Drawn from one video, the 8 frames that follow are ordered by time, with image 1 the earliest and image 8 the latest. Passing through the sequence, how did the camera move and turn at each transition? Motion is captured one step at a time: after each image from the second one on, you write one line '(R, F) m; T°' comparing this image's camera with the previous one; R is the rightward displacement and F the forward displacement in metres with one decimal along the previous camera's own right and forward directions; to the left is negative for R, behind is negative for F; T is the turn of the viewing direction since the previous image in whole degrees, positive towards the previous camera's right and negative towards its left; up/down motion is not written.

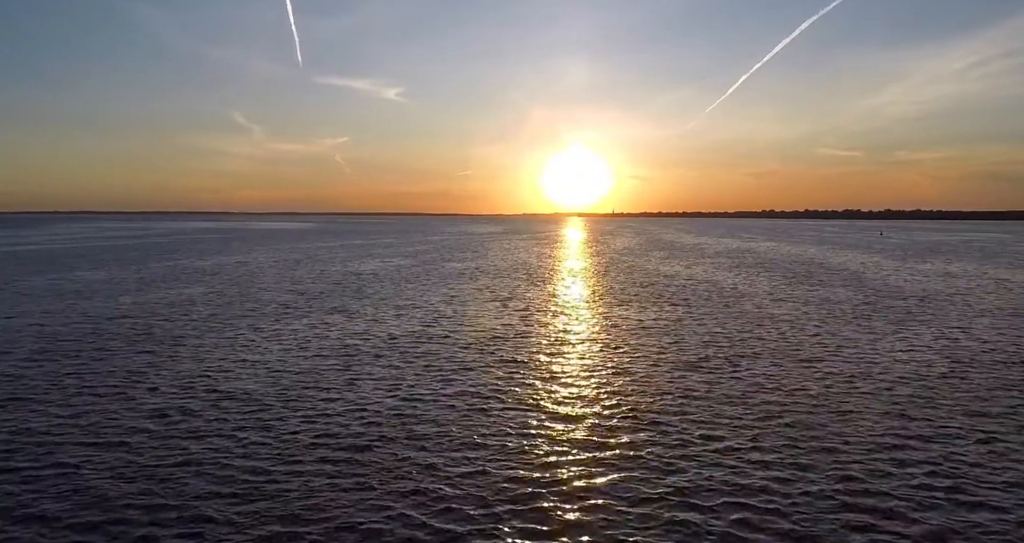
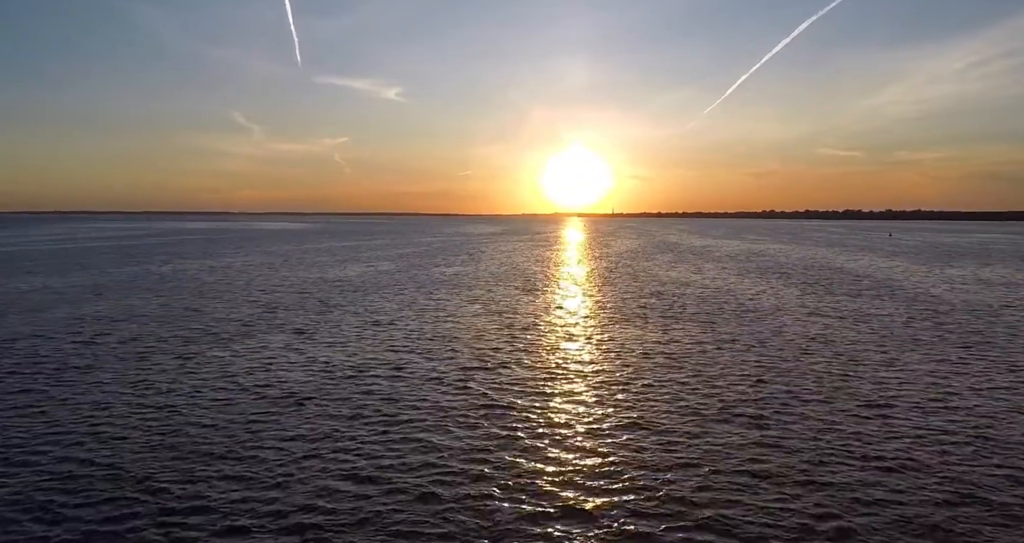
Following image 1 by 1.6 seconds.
(+0.5, +4.5) m; 0°
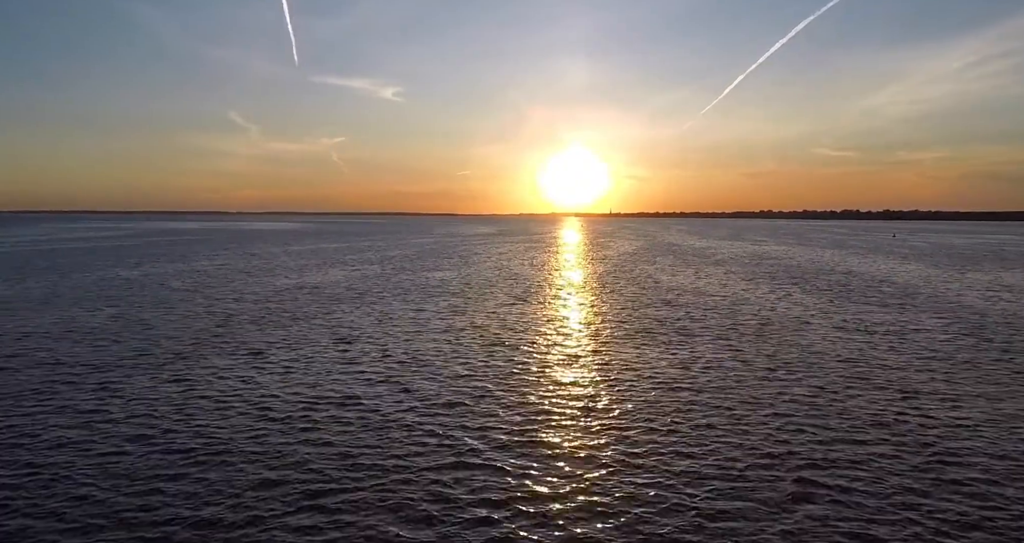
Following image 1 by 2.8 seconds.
(+0.4, +3.4) m; 0°
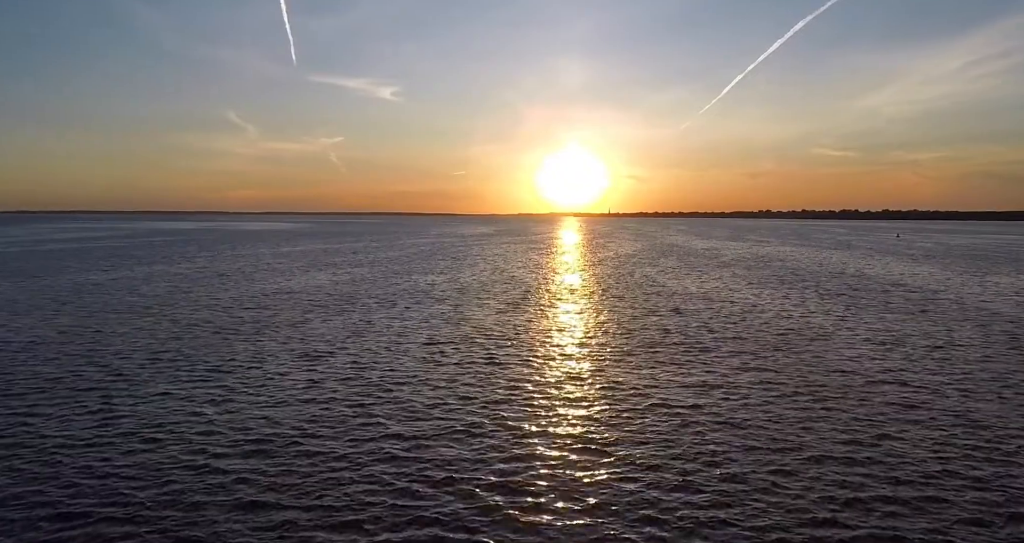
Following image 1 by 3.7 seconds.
(+0.2, +2.6) m; 0°
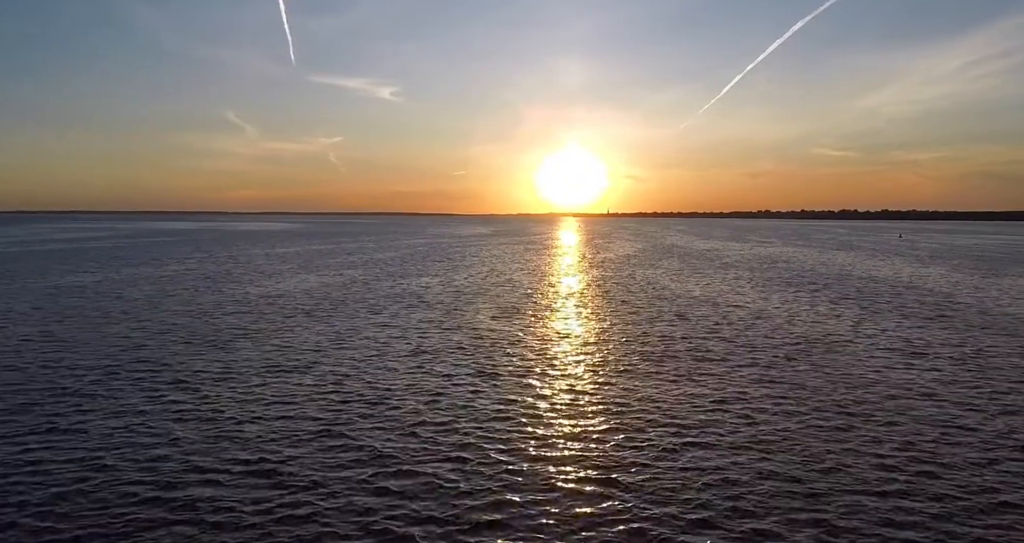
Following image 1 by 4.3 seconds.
(+0.2, +1.6) m; 0°
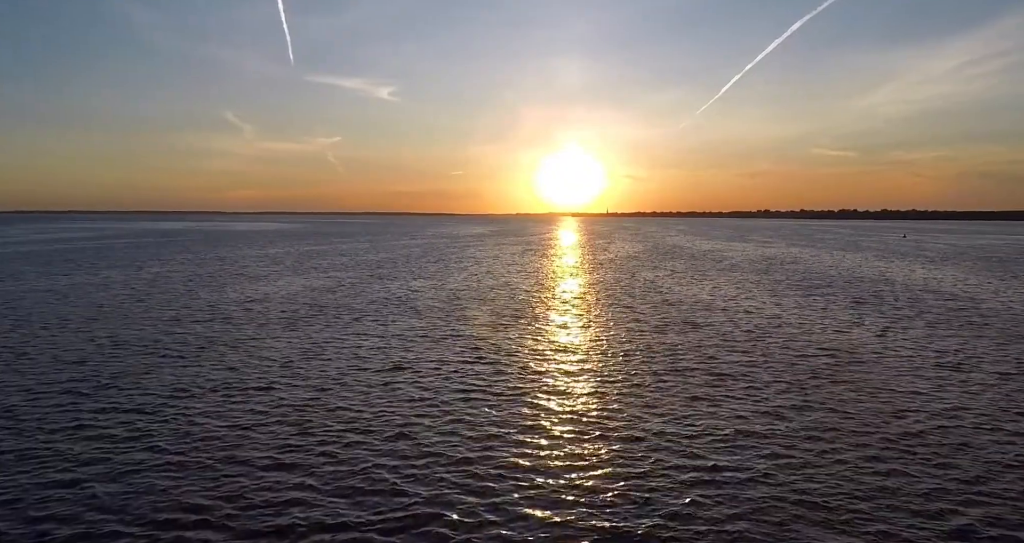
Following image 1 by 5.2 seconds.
(+0.1, +2.2) m; 0°
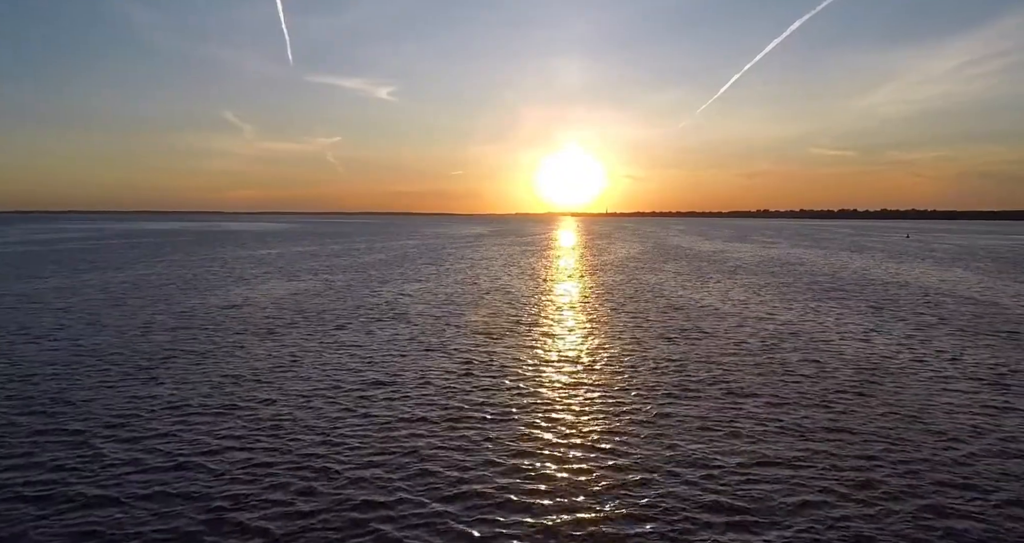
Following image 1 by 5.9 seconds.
(+0.2, +1.8) m; 0°
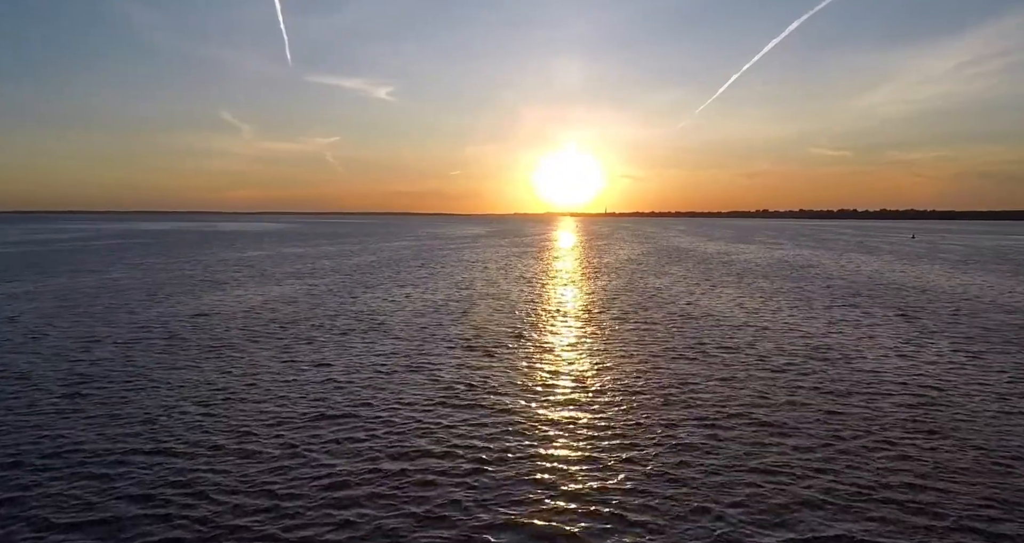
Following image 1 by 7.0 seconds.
(+0.2, +2.6) m; 0°
